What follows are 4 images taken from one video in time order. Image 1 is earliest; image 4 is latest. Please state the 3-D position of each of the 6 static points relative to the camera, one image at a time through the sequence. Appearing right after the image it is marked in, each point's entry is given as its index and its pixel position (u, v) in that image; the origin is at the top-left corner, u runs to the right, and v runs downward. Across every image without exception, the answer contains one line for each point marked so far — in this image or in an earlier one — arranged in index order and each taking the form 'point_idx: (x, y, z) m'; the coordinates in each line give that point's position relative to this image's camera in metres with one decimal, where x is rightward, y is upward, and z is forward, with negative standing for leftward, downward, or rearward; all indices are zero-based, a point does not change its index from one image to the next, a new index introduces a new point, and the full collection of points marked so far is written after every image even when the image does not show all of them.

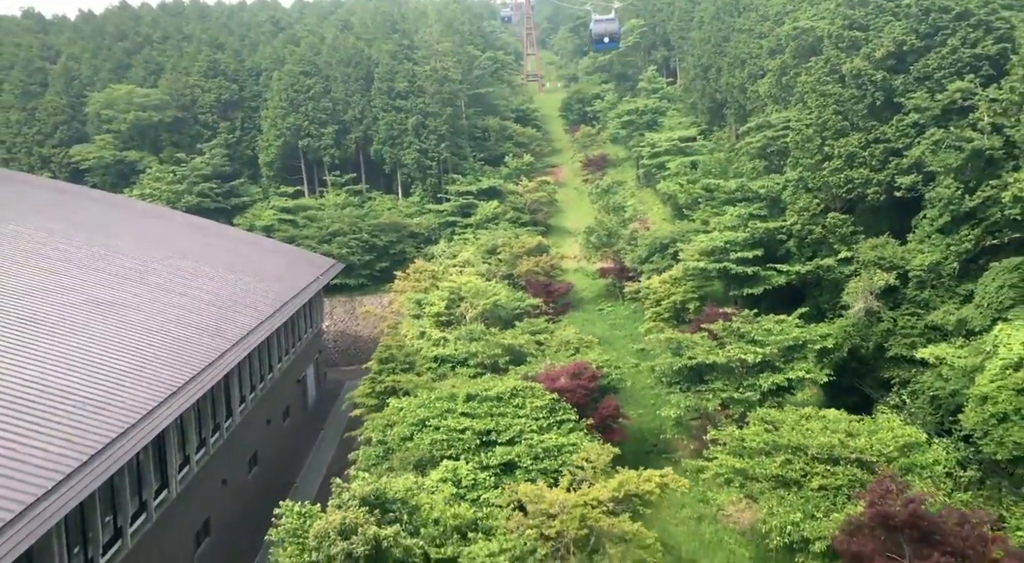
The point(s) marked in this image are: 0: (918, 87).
0: (+8.6, +4.2, +18.5) m
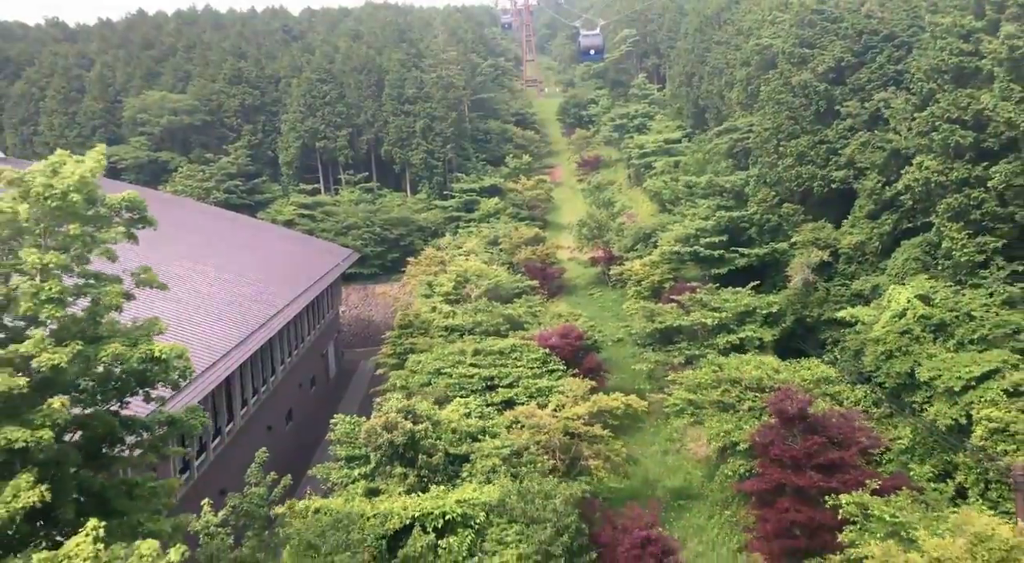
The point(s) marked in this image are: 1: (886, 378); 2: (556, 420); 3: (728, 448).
0: (+8.6, +4.7, +21.8) m
1: (+6.3, -1.6, +14.4) m
2: (+0.7, -2.2, +13.8) m
3: (+3.6, -2.7, +14.1) m
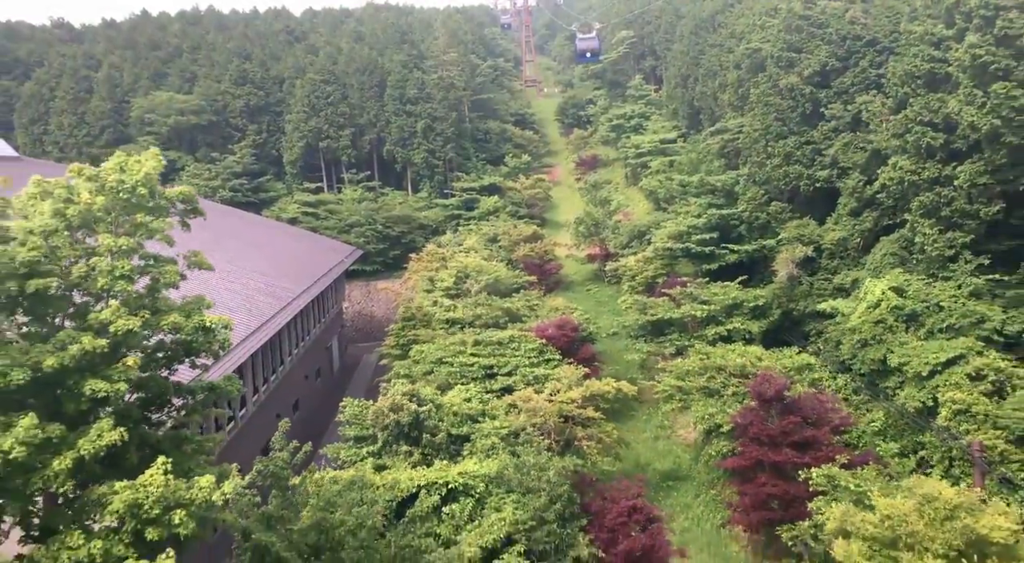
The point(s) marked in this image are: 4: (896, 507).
0: (+8.6, +4.8, +22.7) m
1: (+6.2, -1.5, +15.3) m
2: (+0.7, -2.1, +14.8) m
3: (+3.5, -2.6, +15.0) m
4: (+3.9, -2.3, +8.7) m
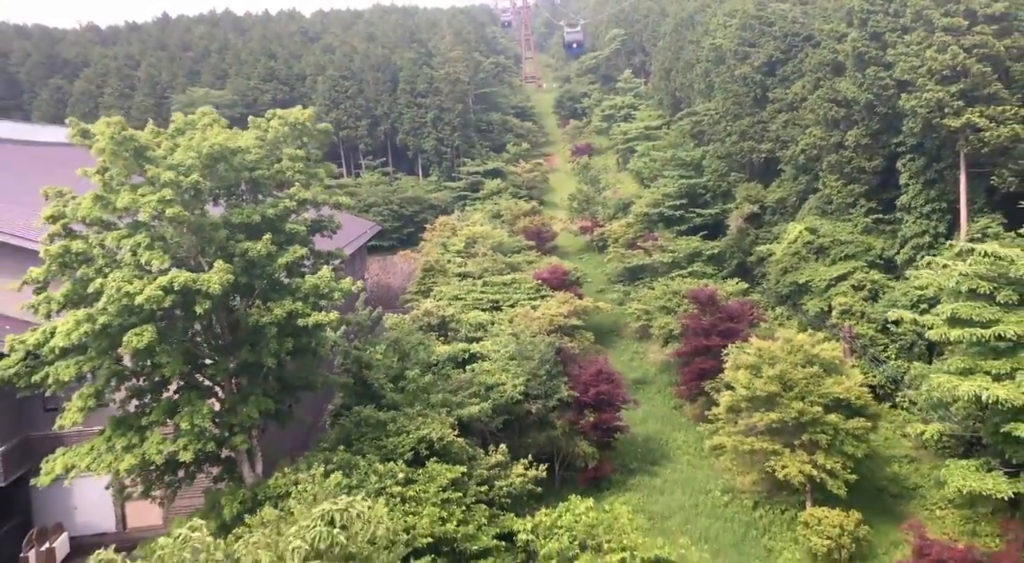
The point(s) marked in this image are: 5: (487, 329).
0: (+8.6, +6.2, +27.3) m
1: (+6.3, -0.1, +19.9) m
2: (+0.7, -0.8, +19.4) m
3: (+3.6, -1.3, +19.6) m
4: (+3.9, -1.0, +13.3) m
5: (-0.6, -1.1, +18.6) m
